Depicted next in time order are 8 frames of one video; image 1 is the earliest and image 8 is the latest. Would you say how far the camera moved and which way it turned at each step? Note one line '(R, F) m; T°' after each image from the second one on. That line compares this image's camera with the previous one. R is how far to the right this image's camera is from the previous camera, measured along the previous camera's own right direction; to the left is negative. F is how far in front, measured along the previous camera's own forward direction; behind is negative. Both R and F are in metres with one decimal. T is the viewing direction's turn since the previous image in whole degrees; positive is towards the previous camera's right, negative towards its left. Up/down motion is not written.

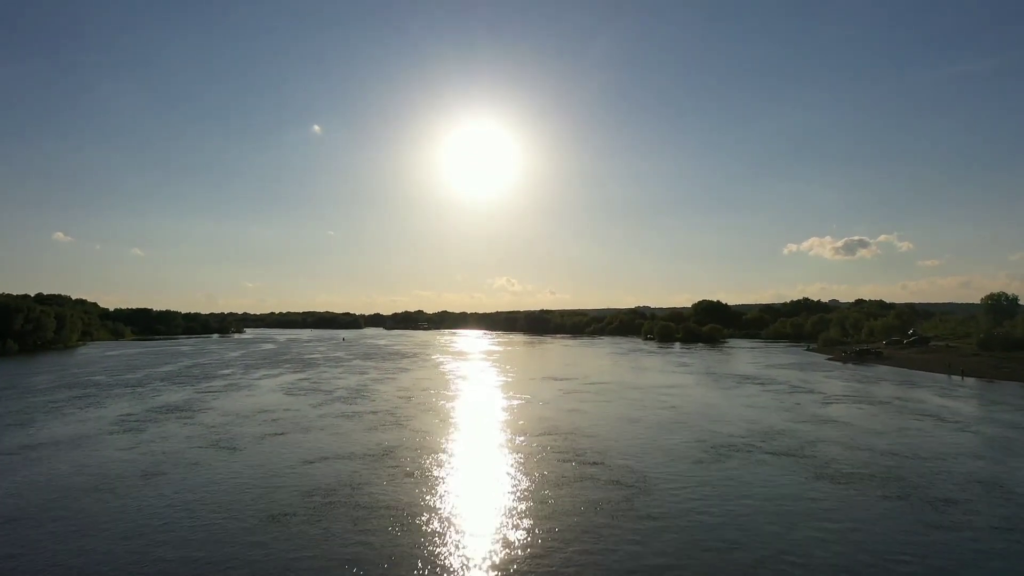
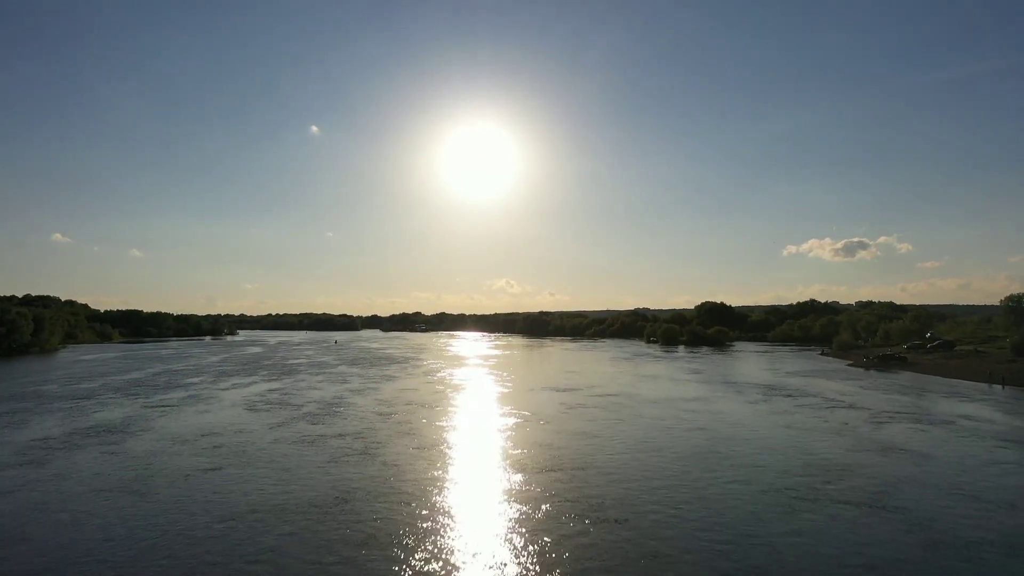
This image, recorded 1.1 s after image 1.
(+0.1, +3.3) m; 0°
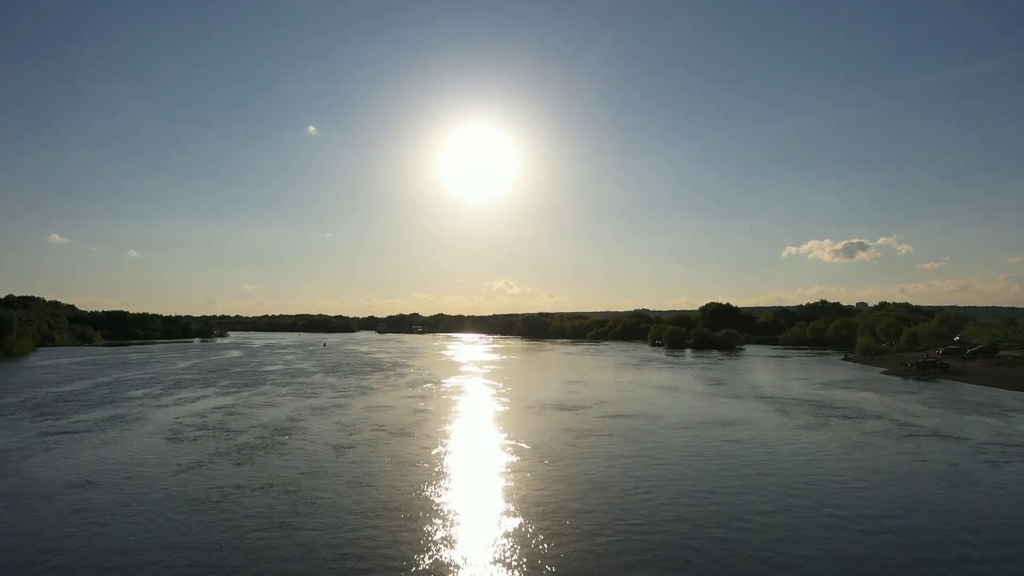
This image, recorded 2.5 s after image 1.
(+0.1, +4.6) m; 0°
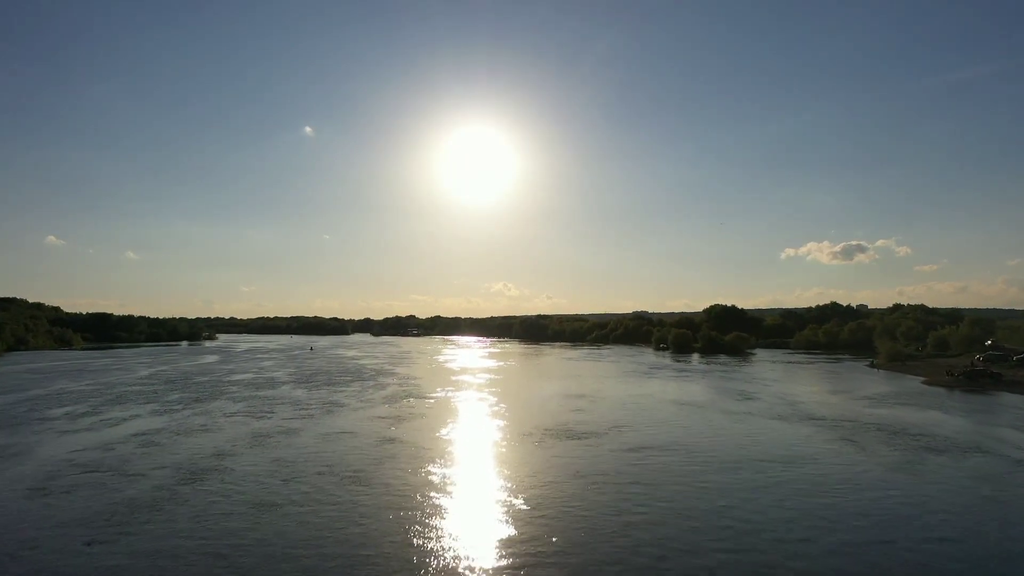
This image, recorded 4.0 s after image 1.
(+0.1, +4.5) m; 0°
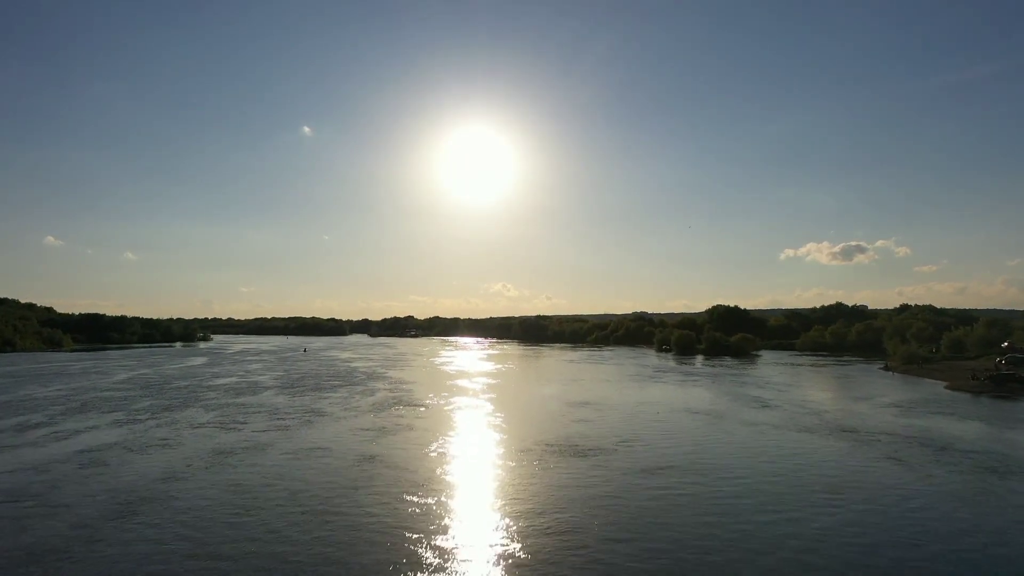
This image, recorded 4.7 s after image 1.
(+0.1, +2.1) m; 0°
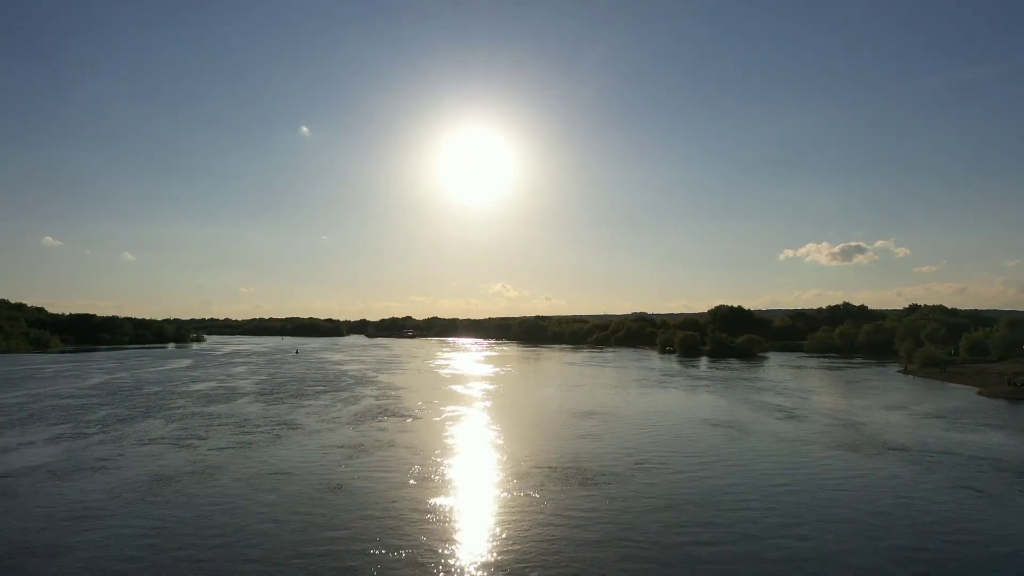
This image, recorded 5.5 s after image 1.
(+0.1, +2.6) m; 0°
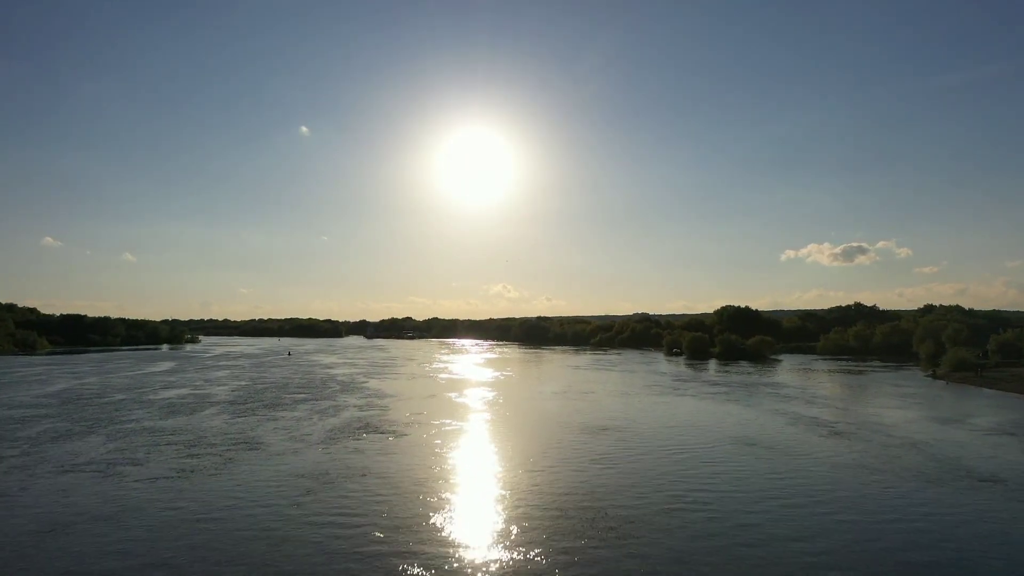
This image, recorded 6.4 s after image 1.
(0.0, +3.2) m; 0°
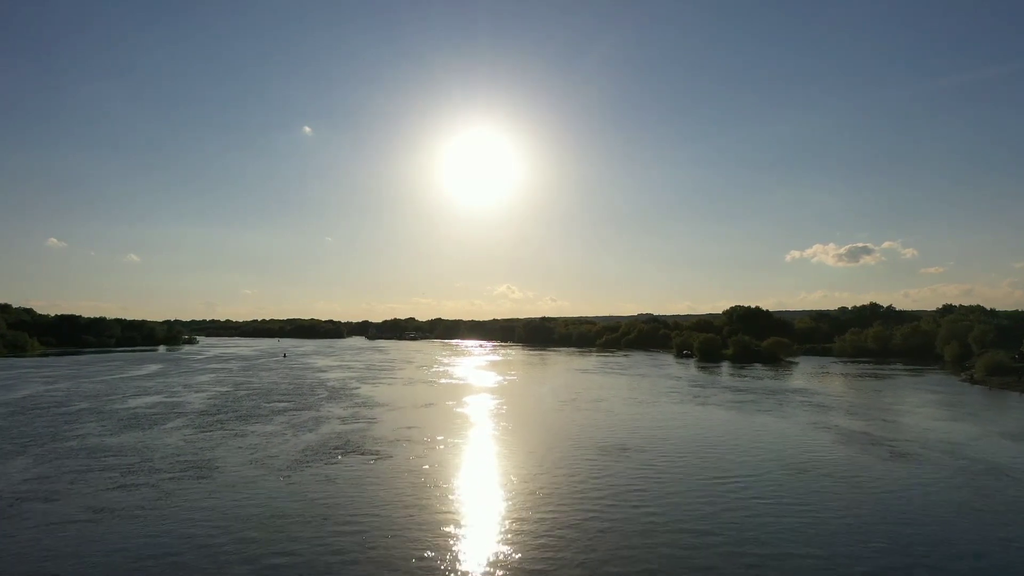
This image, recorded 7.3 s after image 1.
(0.0, +3.0) m; 0°
